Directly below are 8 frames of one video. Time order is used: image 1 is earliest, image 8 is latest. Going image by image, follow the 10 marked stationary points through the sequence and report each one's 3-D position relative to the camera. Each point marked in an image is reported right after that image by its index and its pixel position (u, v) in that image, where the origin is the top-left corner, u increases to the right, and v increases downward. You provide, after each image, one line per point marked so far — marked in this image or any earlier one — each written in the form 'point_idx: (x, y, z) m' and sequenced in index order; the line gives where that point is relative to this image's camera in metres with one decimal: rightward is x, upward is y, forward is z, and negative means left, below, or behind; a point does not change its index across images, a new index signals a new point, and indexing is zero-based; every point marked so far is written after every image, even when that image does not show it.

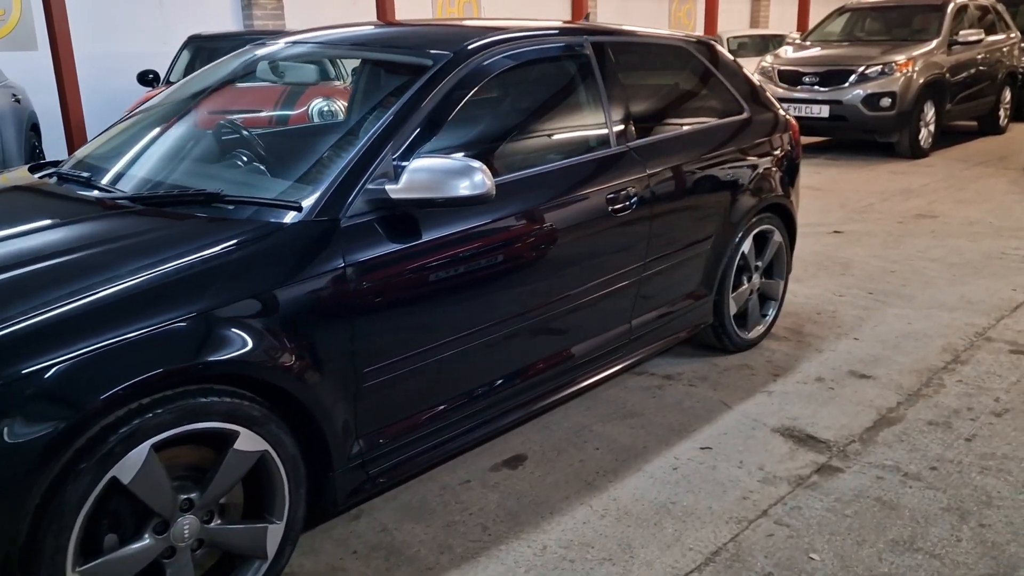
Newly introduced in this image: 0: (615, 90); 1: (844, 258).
0: (+0.4, +0.8, +3.2) m
1: (+2.2, +0.2, +5.5) m
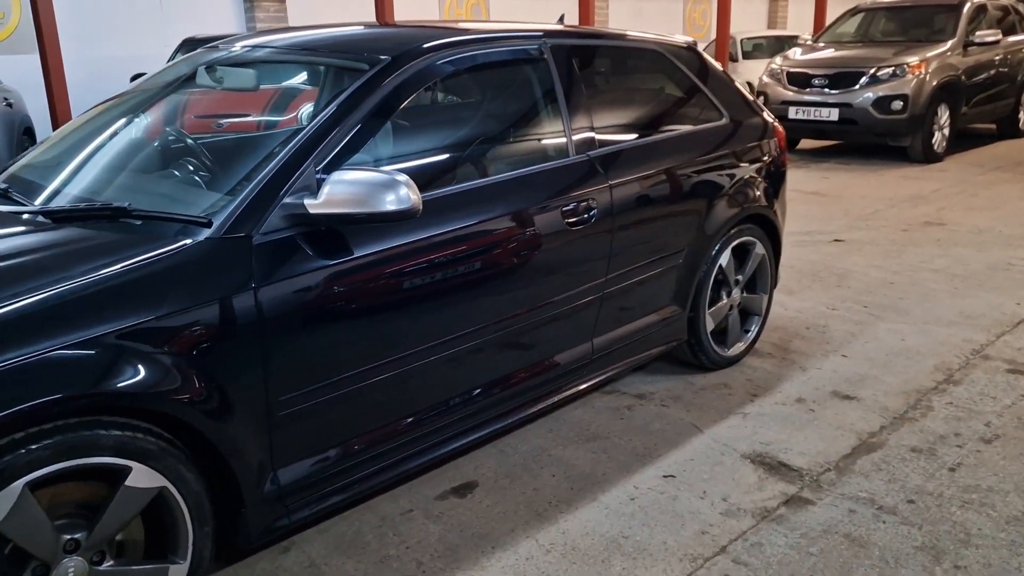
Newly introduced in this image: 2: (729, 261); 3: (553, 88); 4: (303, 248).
0: (+0.2, +0.7, +3.1) m
1: (+2.1, +0.1, +5.3) m
2: (+0.9, +0.1, +3.6) m
3: (+0.1, +0.7, +3.0) m
4: (-0.6, +0.1, +2.2) m
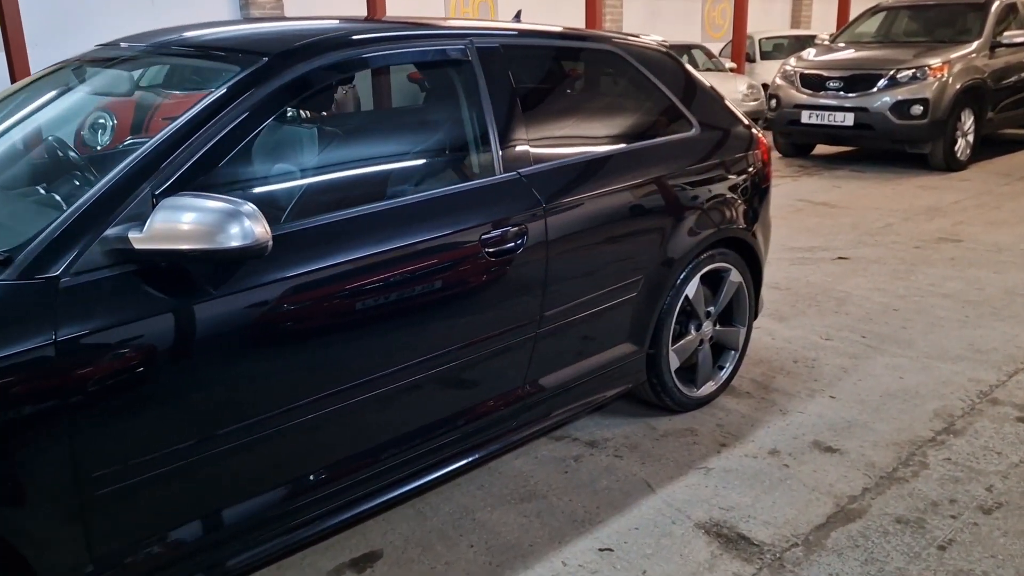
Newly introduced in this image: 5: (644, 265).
0: (0.0, +0.6, +2.7) m
1: (+1.9, 0.0, +4.9) m
2: (+0.7, 0.0, +3.2) m
3: (-0.1, +0.6, +2.6) m
4: (-0.8, 0.0, +1.8) m
5: (+0.5, +0.1, +3.0) m
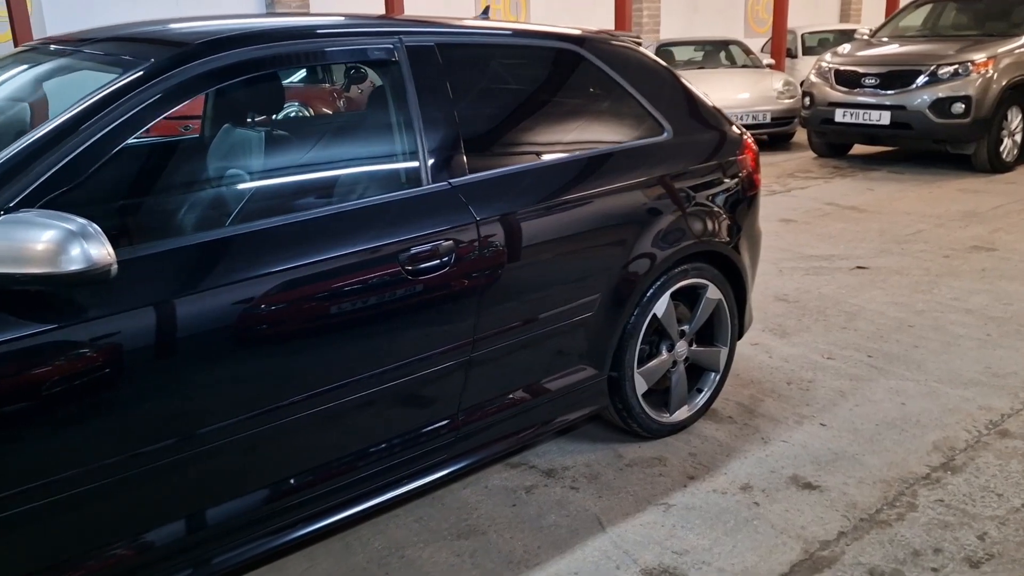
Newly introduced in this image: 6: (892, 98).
0: (-0.2, +0.5, +2.5) m
1: (+1.9, -0.1, +4.5) m
2: (+0.5, -0.1, +3.0) m
3: (-0.3, +0.5, +2.4) m
4: (-1.1, -0.1, +1.7) m
5: (+0.3, 0.0, +2.8) m
6: (+3.7, +1.8, +8.2) m
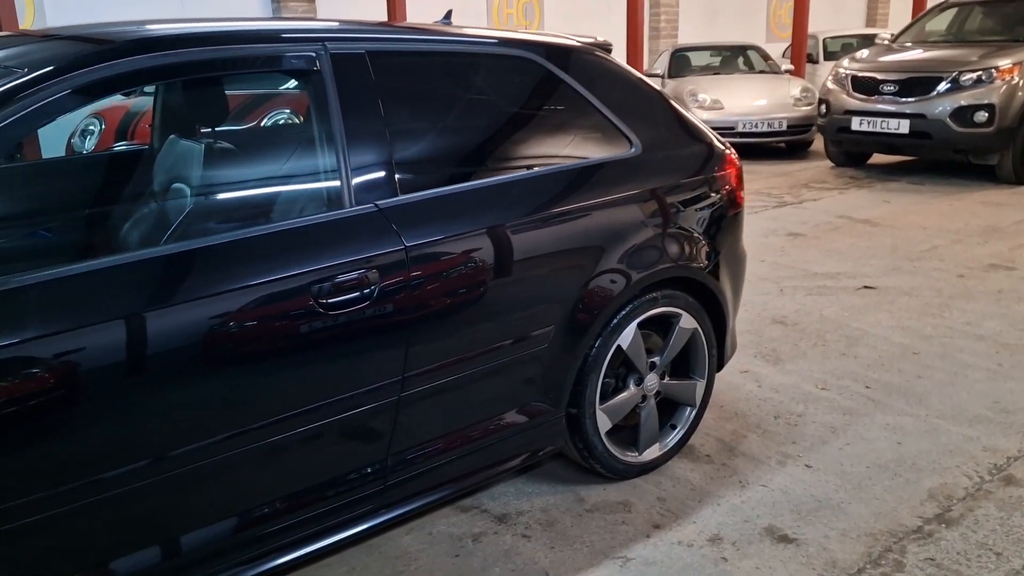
0: (-0.4, +0.4, +2.2) m
1: (+1.8, -0.2, +4.3) m
2: (+0.4, -0.2, +2.7) m
3: (-0.5, +0.5, +2.2) m
4: (-1.3, -0.1, +1.5) m
5: (+0.1, -0.1, +2.5) m
6: (+3.7, +1.7, +7.9) m
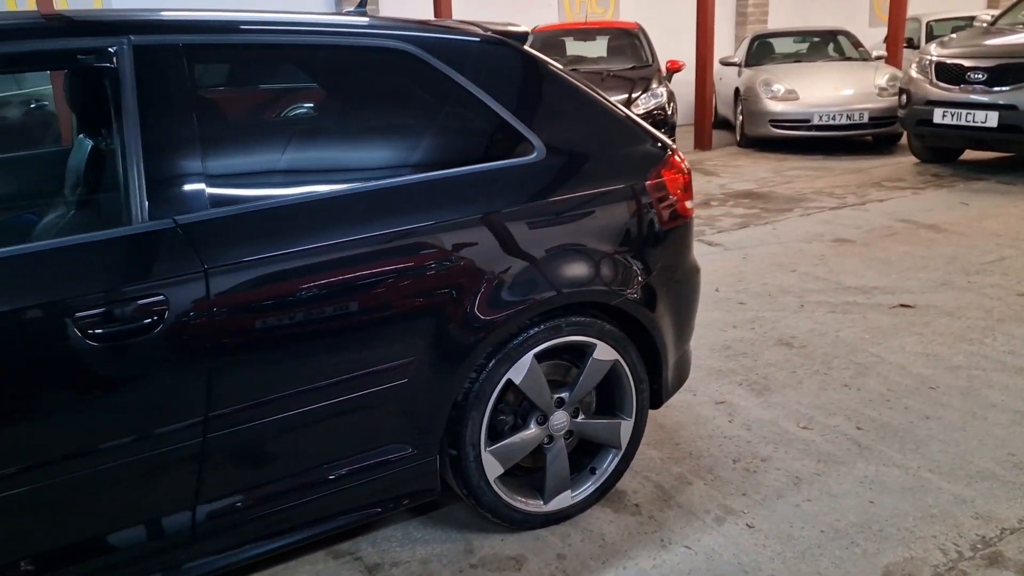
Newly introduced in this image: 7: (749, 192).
0: (-0.7, +0.4, +2.0) m
1: (+1.6, -0.3, +3.7) m
2: (+0.1, -0.2, +2.4) m
3: (-0.9, +0.4, +1.9) m
4: (-1.7, -0.2, +1.4) m
5: (-0.2, -0.1, +2.2) m
6: (+4.1, +1.6, +7.0) m
7: (+2.1, +0.8, +7.3) m
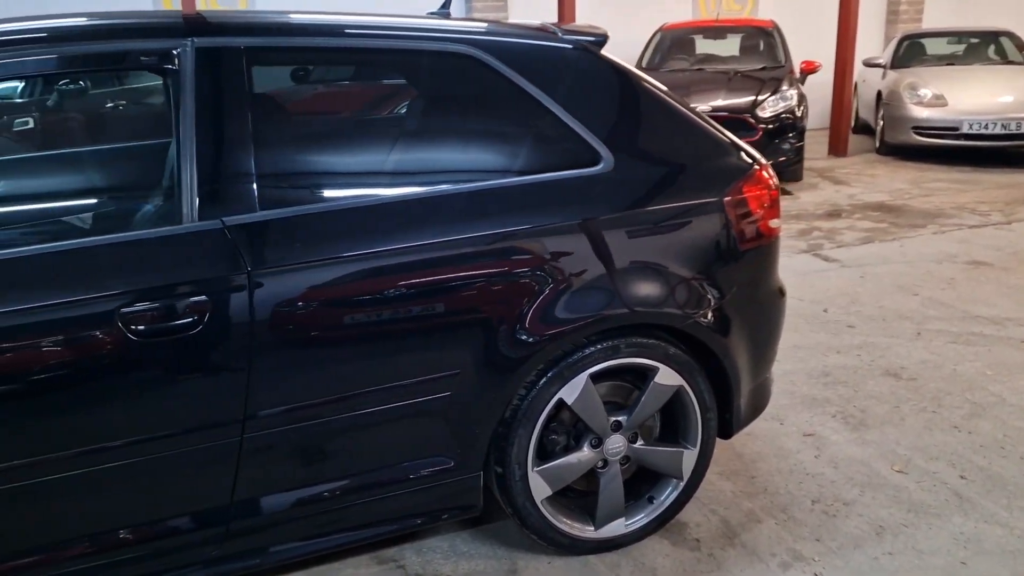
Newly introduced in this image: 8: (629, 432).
0: (-0.6, +0.4, +2.0) m
1: (+1.9, -0.4, +3.4) m
2: (+0.2, -0.3, +2.3) m
3: (-0.7, +0.4, +2.0) m
4: (-1.7, -0.1, +1.5) m
5: (-0.1, -0.2, +2.1) m
6: (+5.0, +1.3, +6.2) m
7: (+3.0, +0.7, +6.8) m
8: (+0.3, -0.4, +2.4) m
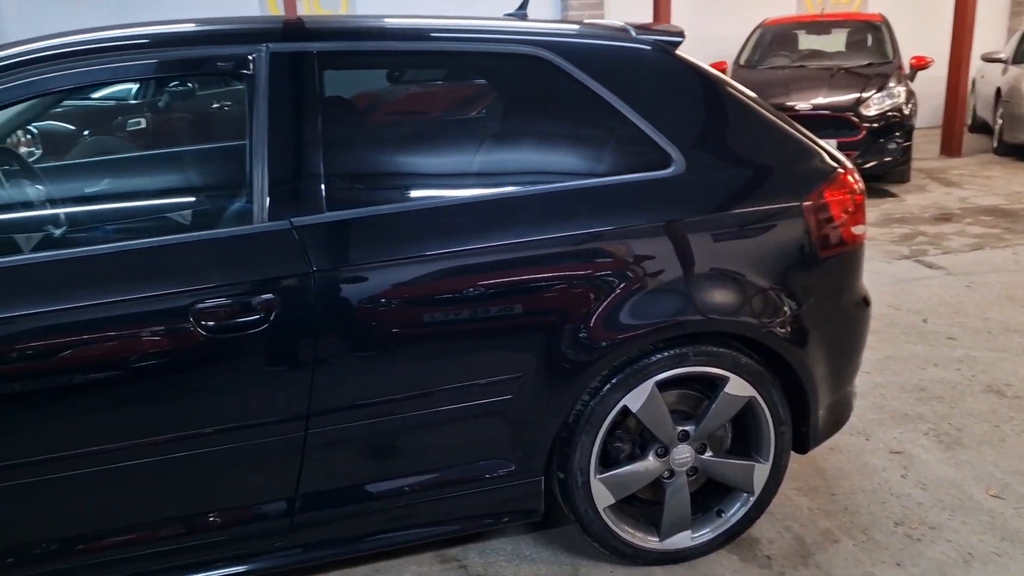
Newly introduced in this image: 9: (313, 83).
0: (-0.4, +0.4, +2.0) m
1: (+2.2, -0.5, +3.1) m
2: (+0.4, -0.3, +2.2) m
3: (-0.6, +0.4, +2.0) m
4: (-1.6, -0.1, +1.7) m
5: (+0.1, -0.2, +2.1) m
6: (+5.6, +1.2, +5.6) m
7: (+3.7, +0.6, +6.4) m
8: (+0.5, -0.4, +2.3) m
9: (-0.4, +0.5, +2.1) m
